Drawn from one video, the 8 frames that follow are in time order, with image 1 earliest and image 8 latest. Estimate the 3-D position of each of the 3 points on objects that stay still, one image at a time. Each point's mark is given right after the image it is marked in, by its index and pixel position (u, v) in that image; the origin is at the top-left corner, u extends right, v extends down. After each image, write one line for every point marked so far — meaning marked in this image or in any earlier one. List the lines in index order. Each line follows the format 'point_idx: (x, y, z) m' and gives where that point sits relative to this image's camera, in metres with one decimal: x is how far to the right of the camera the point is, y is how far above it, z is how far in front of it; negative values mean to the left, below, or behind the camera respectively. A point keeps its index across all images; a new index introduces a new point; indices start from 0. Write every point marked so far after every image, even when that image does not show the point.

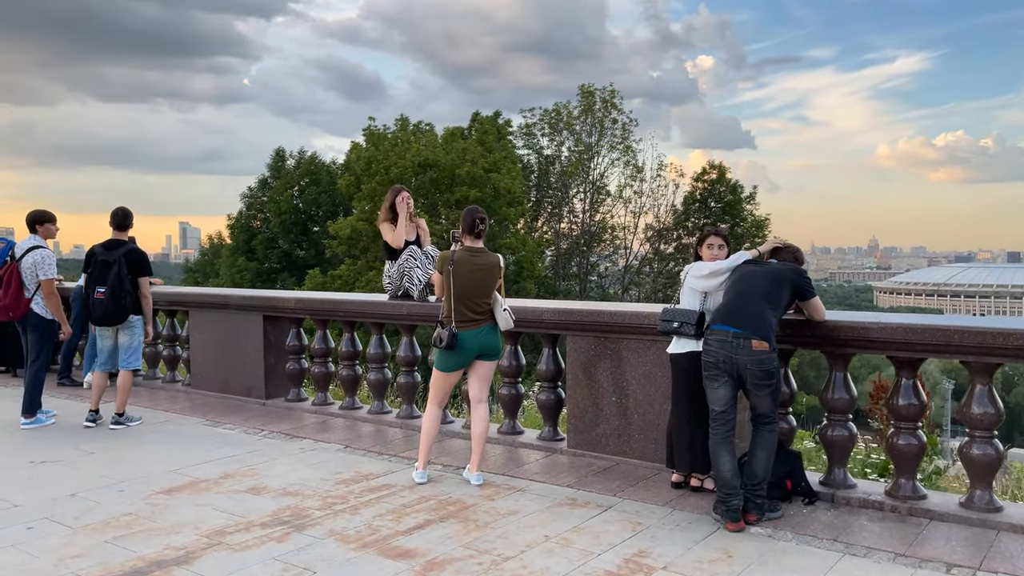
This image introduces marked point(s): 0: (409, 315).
0: (-0.9, -0.2, +6.8) m
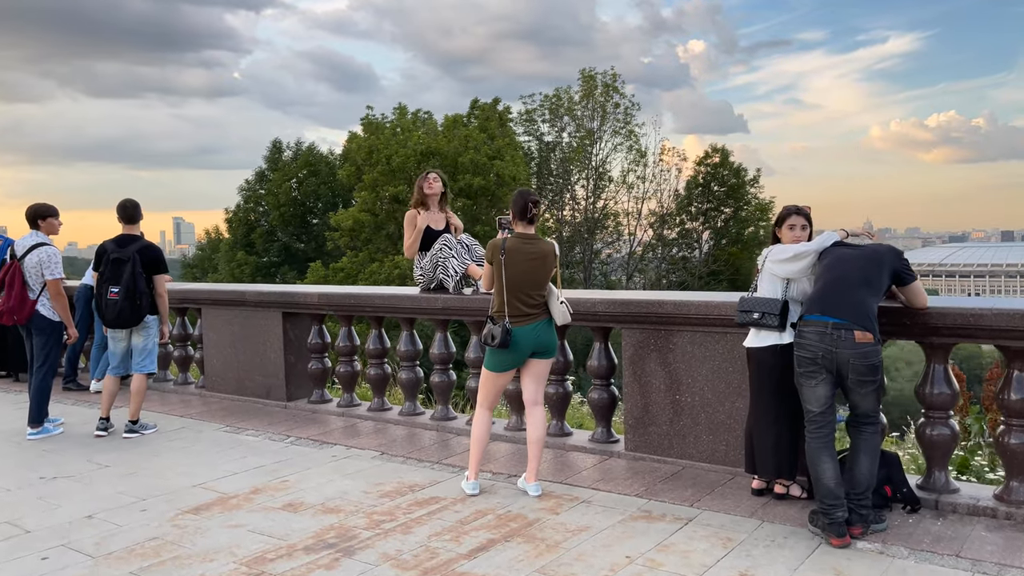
0: (-0.5, -0.2, +6.3) m
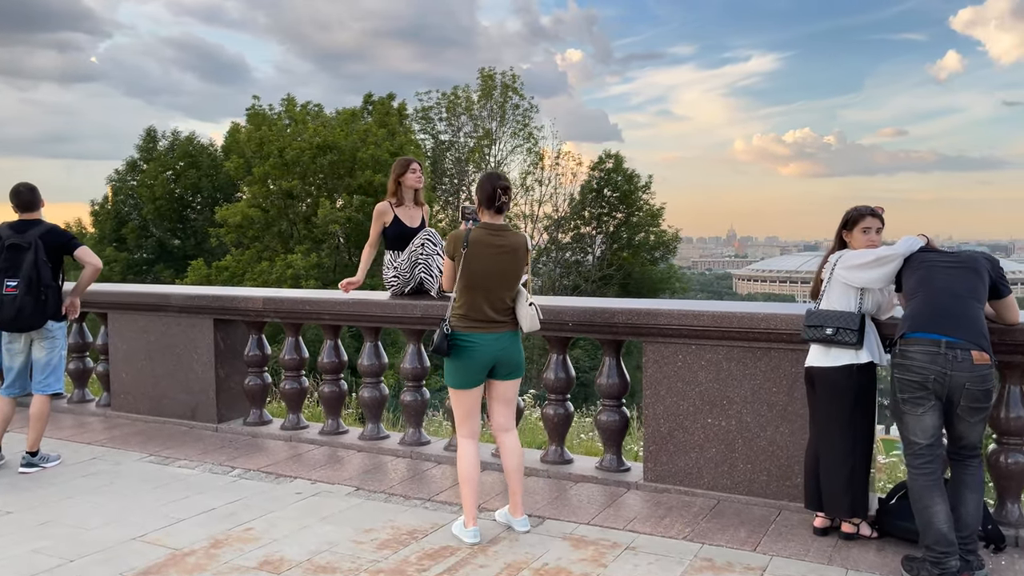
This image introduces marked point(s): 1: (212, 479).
0: (-0.6, -0.2, +5.5) m
1: (-1.9, -1.2, +5.2) m
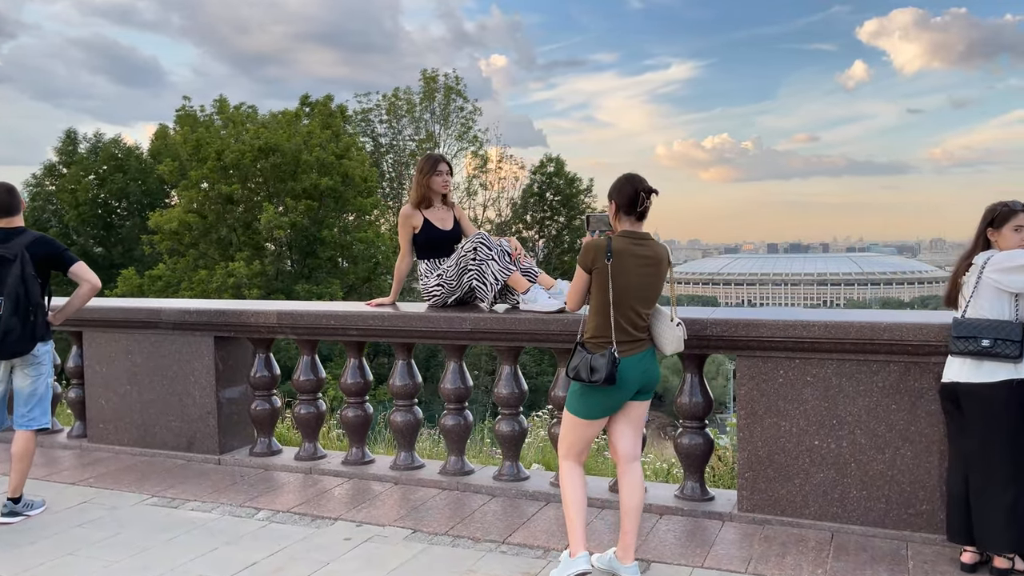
0: (-0.2, -0.3, +4.9) m
1: (-1.5, -1.3, +4.5) m
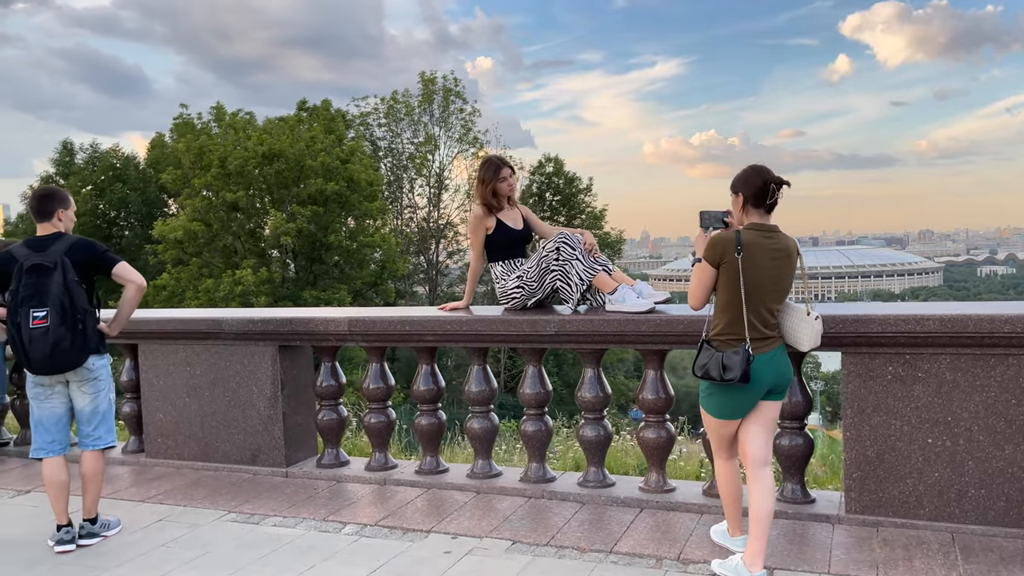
0: (+0.3, -0.3, +4.8) m
1: (-1.0, -1.3, +4.3) m
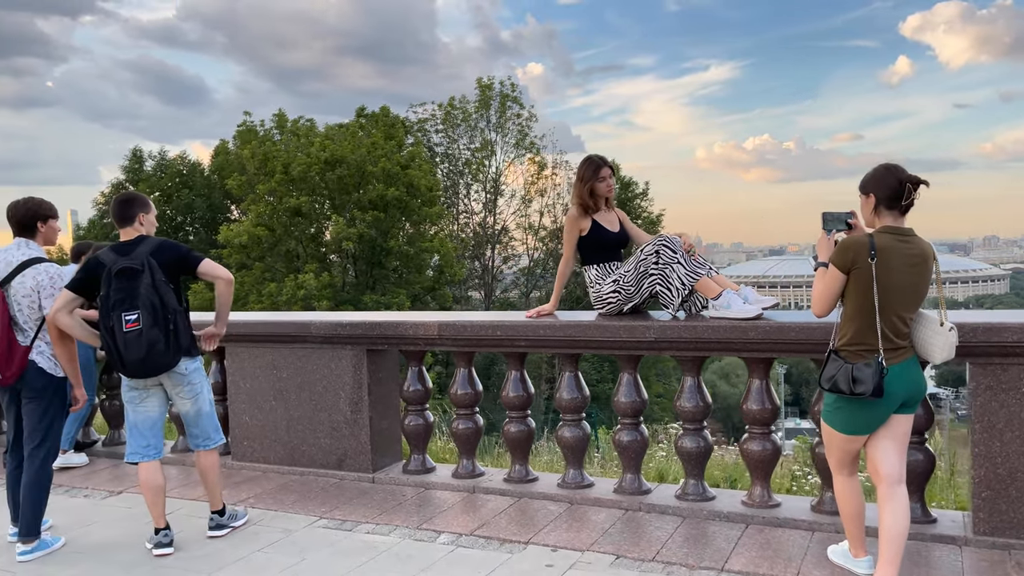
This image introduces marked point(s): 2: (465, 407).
0: (+0.8, -0.3, +4.6) m
1: (-0.5, -1.4, +4.2) m
2: (-0.3, -0.8, +5.4) m
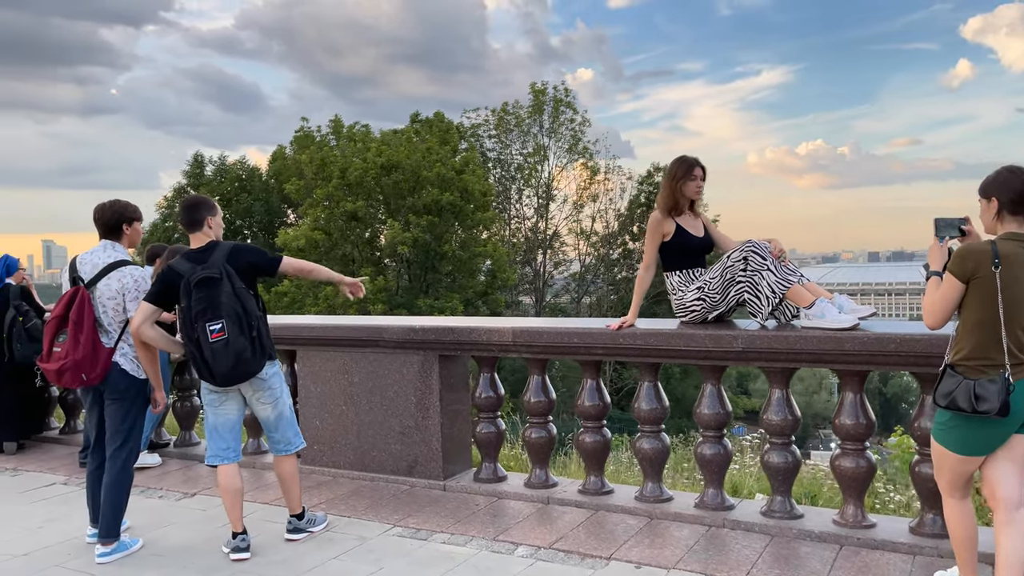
0: (+1.3, -0.3, +4.4) m
1: (0.0, -1.4, +4.1) m
2: (+0.2, -0.8, +5.3) m
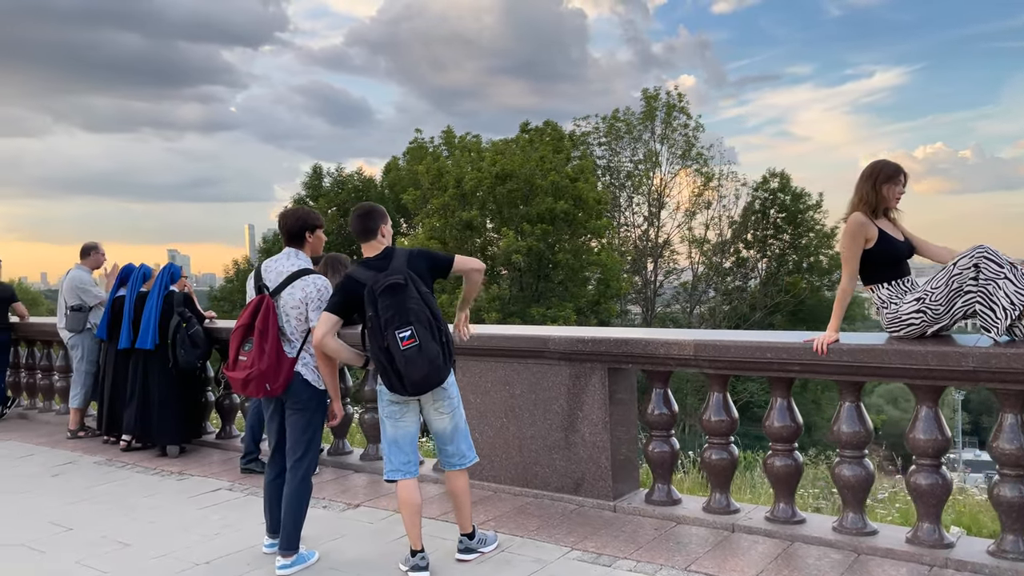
0: (+2.2, -0.4, +3.9) m
1: (+0.9, -1.4, +3.8) m
2: (+1.3, -0.9, +5.0) m
